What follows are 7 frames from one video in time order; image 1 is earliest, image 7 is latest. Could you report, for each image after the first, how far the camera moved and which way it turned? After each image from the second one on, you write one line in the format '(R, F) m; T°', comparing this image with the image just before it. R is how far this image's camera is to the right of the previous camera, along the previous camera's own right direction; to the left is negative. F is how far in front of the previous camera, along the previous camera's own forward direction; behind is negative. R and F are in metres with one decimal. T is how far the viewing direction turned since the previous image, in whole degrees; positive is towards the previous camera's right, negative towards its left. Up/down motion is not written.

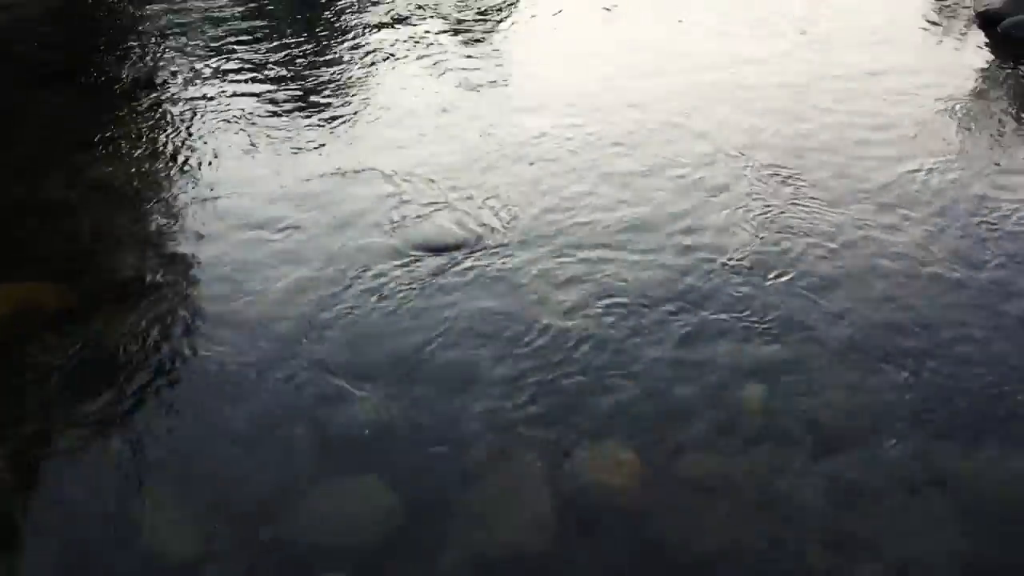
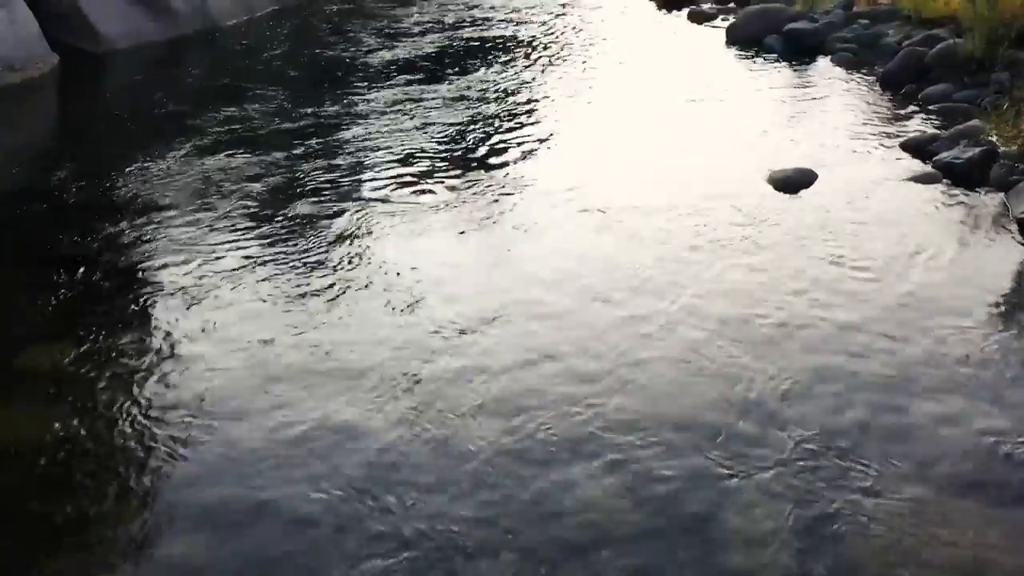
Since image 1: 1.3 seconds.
(+0.1, +1.3) m; +1°
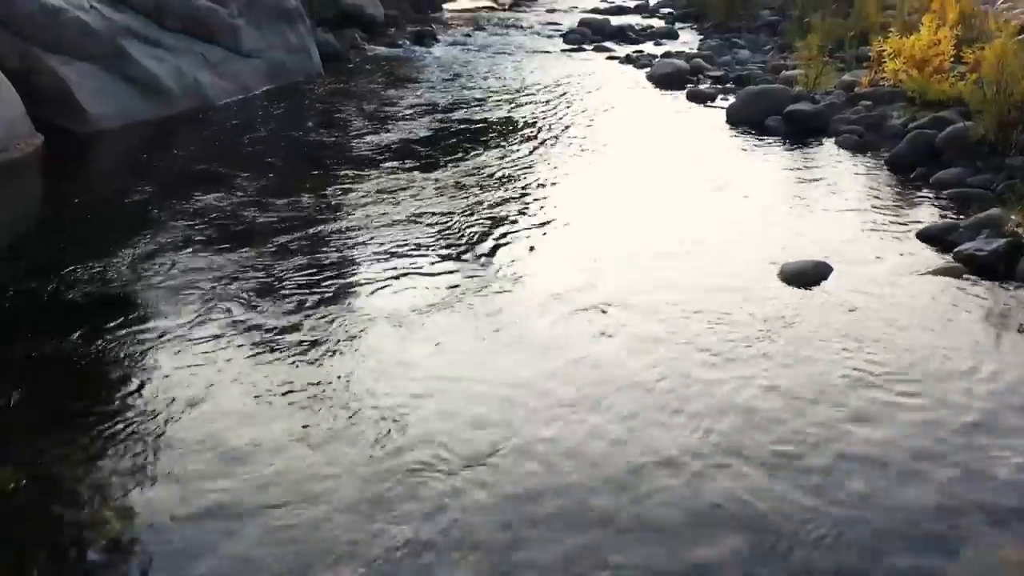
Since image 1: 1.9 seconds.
(0.0, +0.5) m; 0°
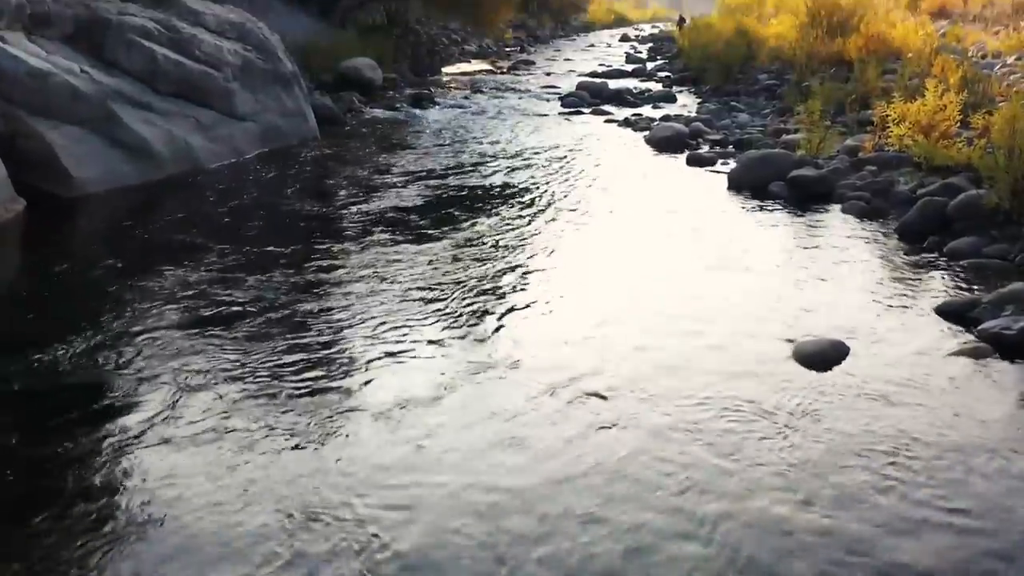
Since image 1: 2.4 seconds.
(0.0, +0.5) m; 0°
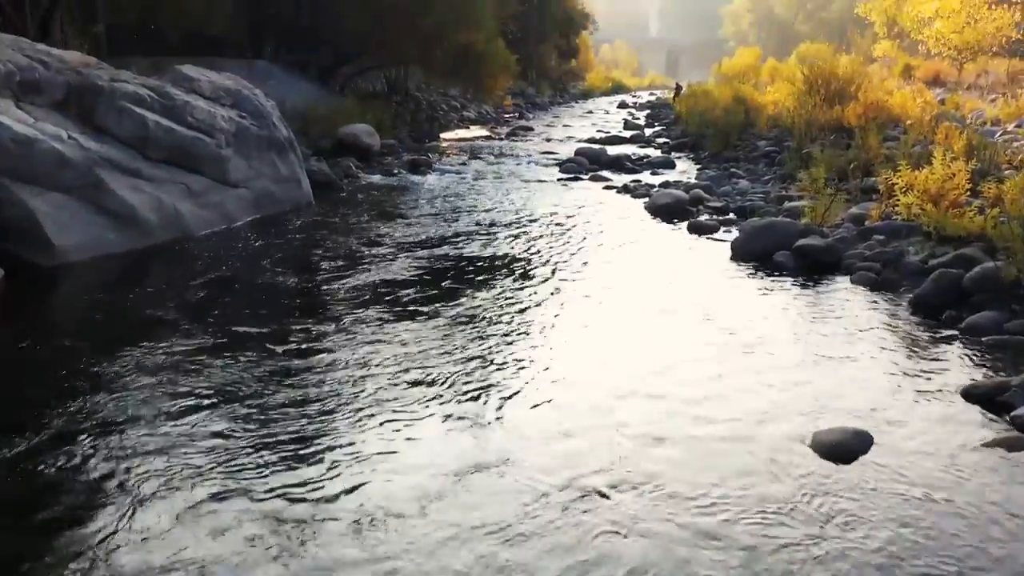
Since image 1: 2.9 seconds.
(0.0, +0.5) m; 0°
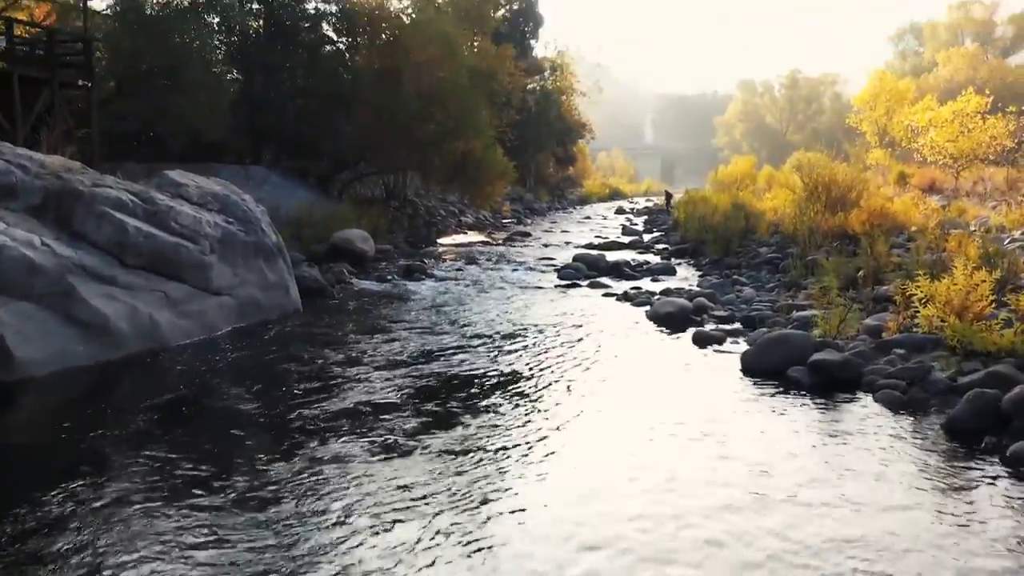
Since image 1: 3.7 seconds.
(+0.1, +0.8) m; 0°
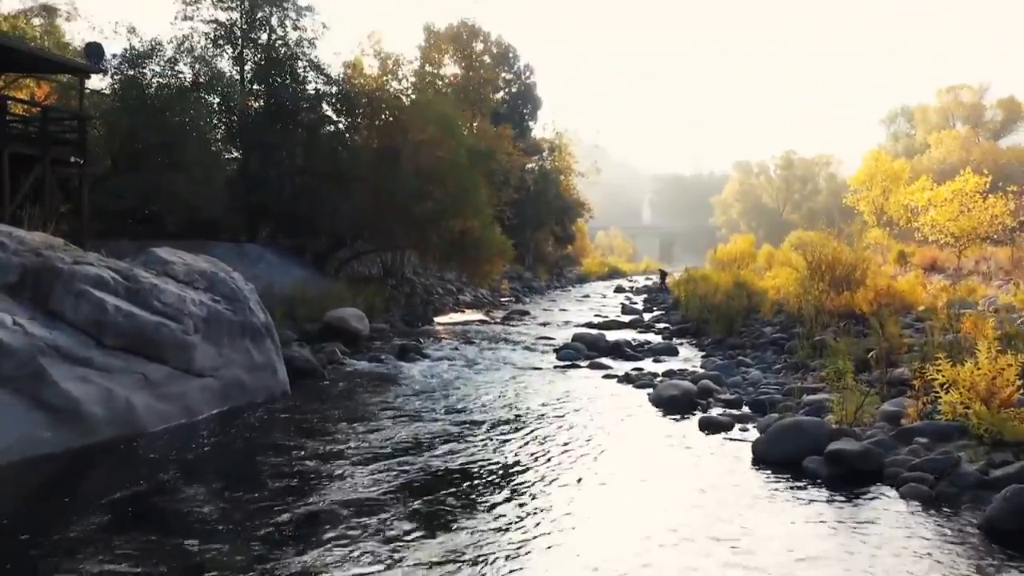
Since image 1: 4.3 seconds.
(0.0, +0.6) m; 0°
